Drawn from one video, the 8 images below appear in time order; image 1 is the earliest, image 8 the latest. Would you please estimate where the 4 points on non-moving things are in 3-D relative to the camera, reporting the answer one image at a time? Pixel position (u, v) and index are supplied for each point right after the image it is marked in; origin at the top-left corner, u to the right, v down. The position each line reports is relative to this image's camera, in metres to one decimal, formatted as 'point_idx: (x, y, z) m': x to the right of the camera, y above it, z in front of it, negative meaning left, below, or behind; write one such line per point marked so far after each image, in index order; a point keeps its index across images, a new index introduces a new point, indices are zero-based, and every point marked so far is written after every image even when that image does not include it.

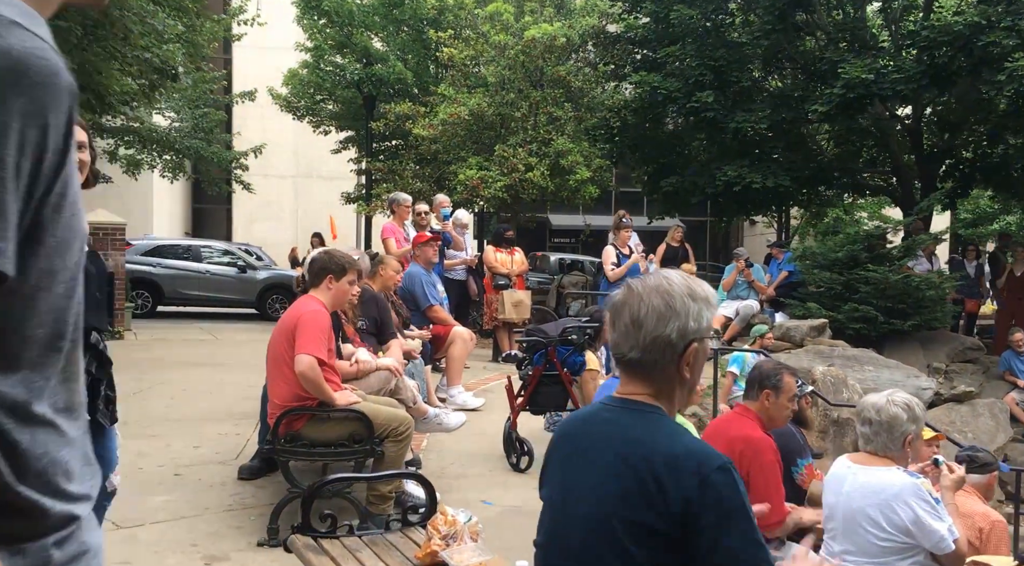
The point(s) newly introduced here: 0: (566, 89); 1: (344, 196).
0: (+0.9, +3.3, +14.5) m
1: (-3.6, +1.8, +18.2) m
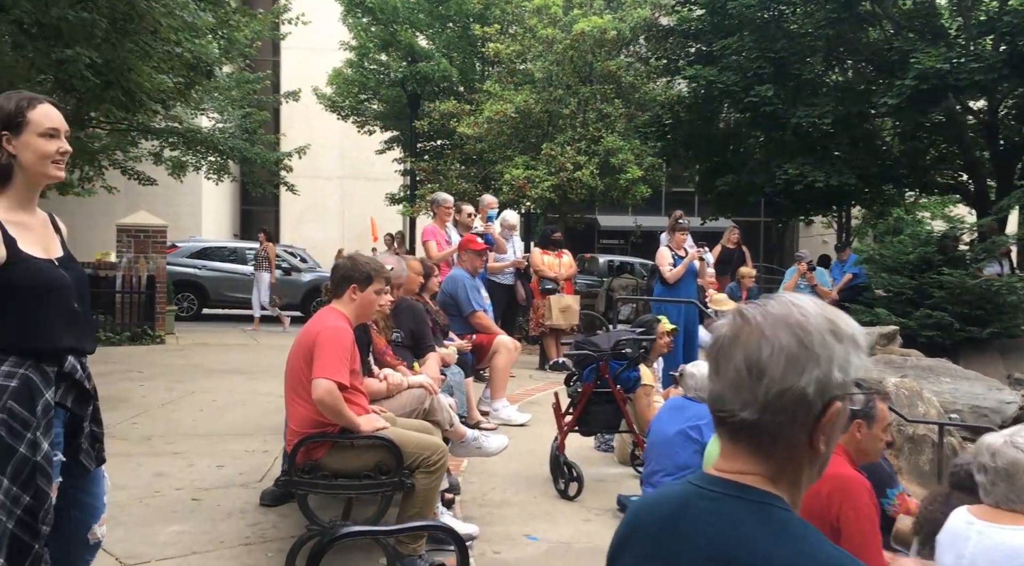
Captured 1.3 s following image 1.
0: (+1.7, +3.3, +14.0) m
1: (-2.6, +1.8, +17.9) m
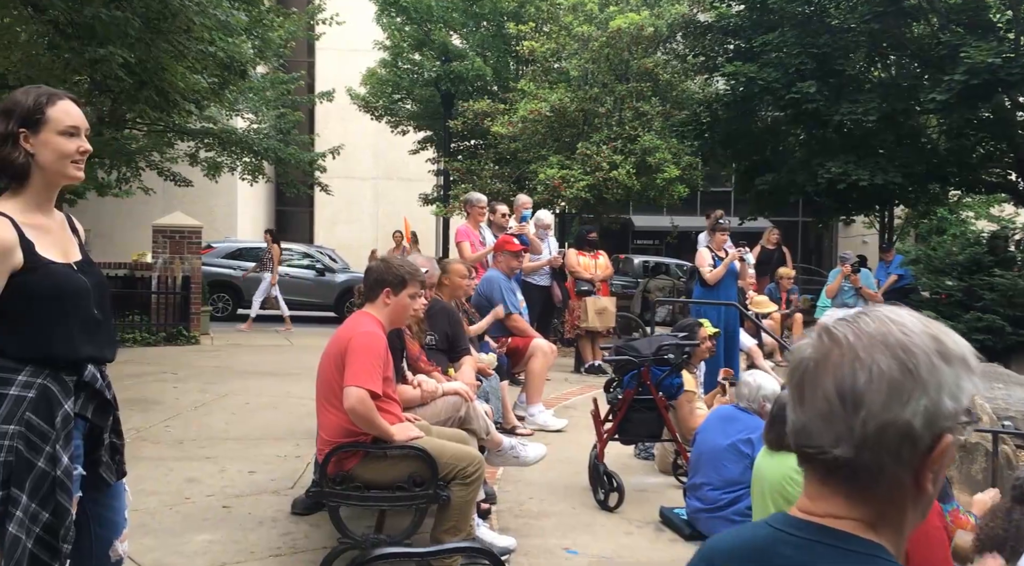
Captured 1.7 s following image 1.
0: (+2.3, +3.2, +13.7) m
1: (-1.9, +1.8, +17.8) m
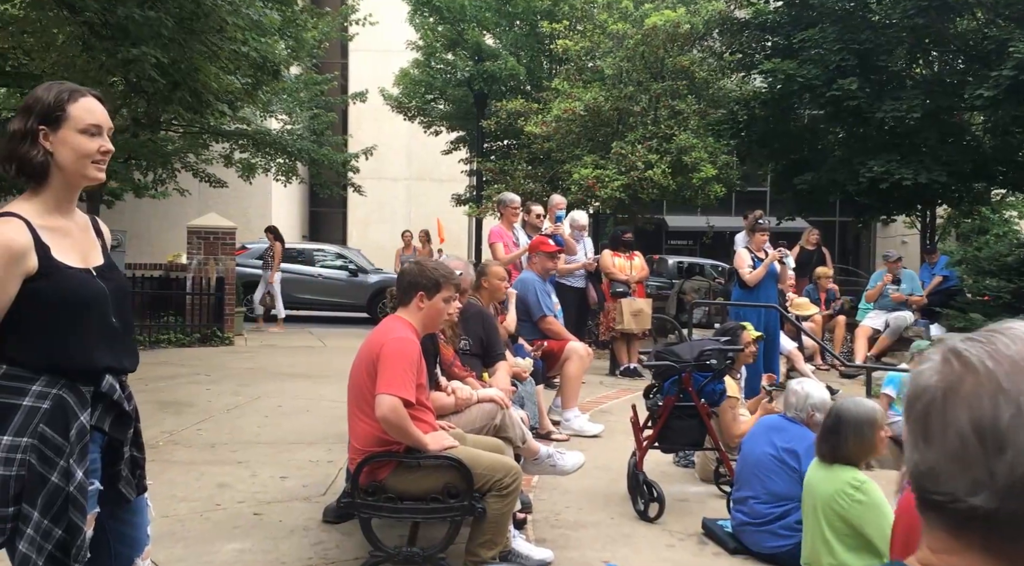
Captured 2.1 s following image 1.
0: (+2.8, +3.2, +13.5) m
1: (-1.2, +1.8, +17.7) m
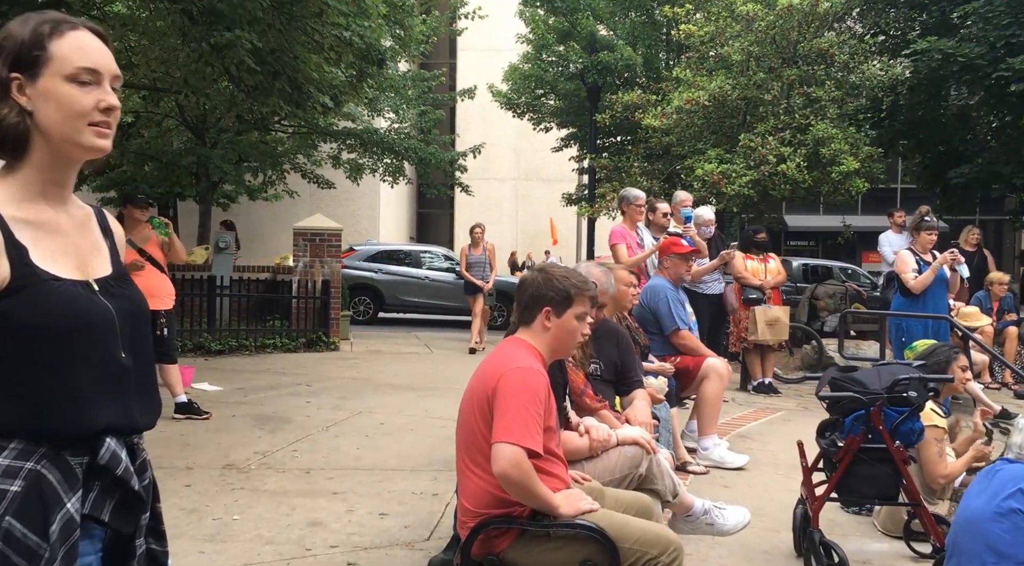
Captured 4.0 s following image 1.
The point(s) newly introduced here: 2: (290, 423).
0: (+4.5, +3.1, +12.2) m
1: (+1.0, +1.7, +16.9) m
2: (-1.7, -1.1, +6.7) m
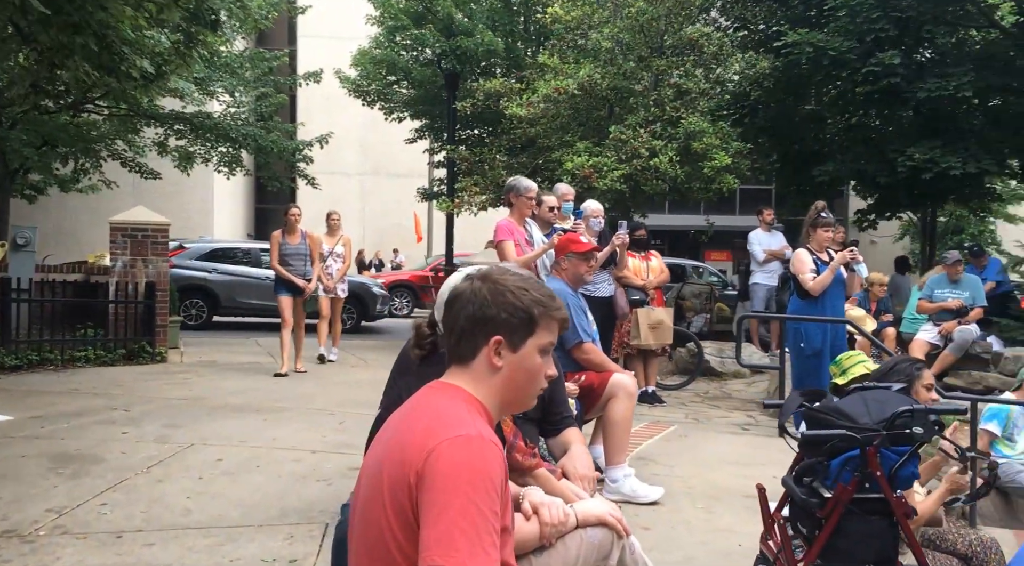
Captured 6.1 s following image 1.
0: (+2.6, +3.2, +11.9) m
1: (-1.7, +1.7, +15.9) m
2: (-2.6, -1.1, +5.3) m
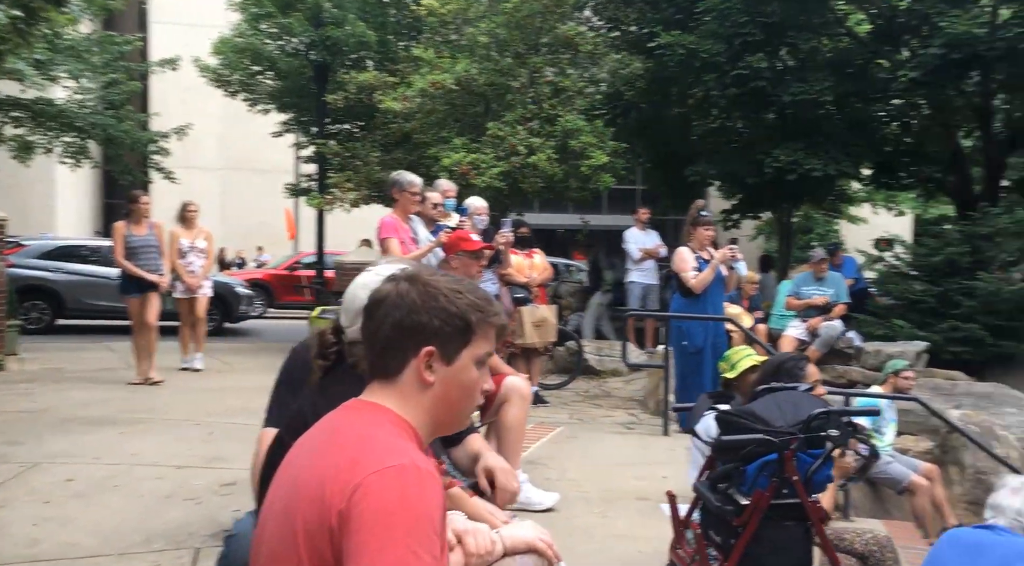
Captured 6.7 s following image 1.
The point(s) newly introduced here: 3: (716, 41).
0: (+0.8, +3.2, +11.9) m
1: (-4.0, +1.7, +15.2) m
2: (-3.2, -1.1, +4.6) m
3: (+2.6, +3.1, +11.2) m
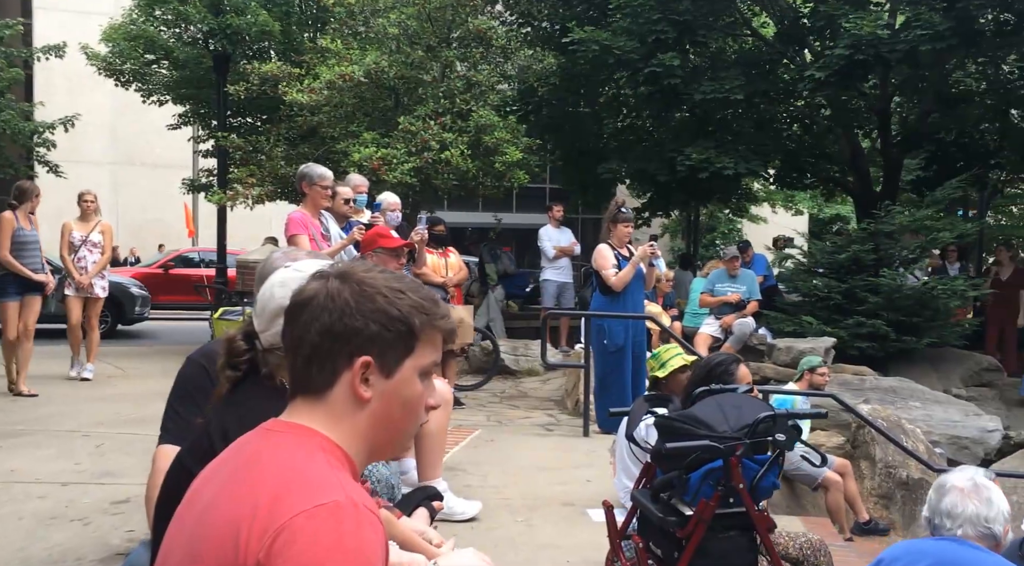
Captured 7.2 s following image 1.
0: (-0.4, +3.2, +11.7) m
1: (-5.5, +1.7, +14.5) m
2: (-3.6, -1.1, +4.1) m
3: (+1.4, +3.1, +11.2) m
